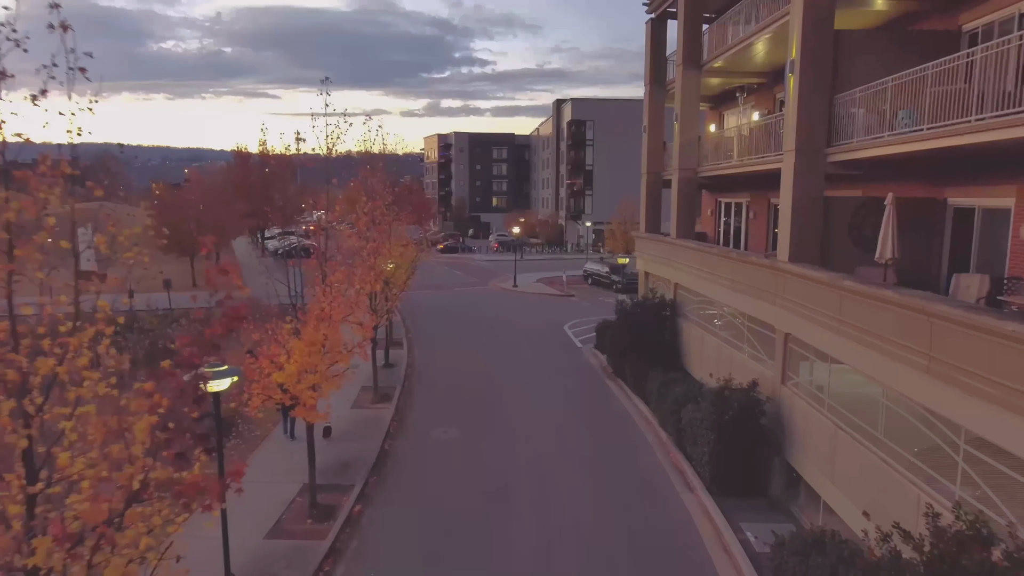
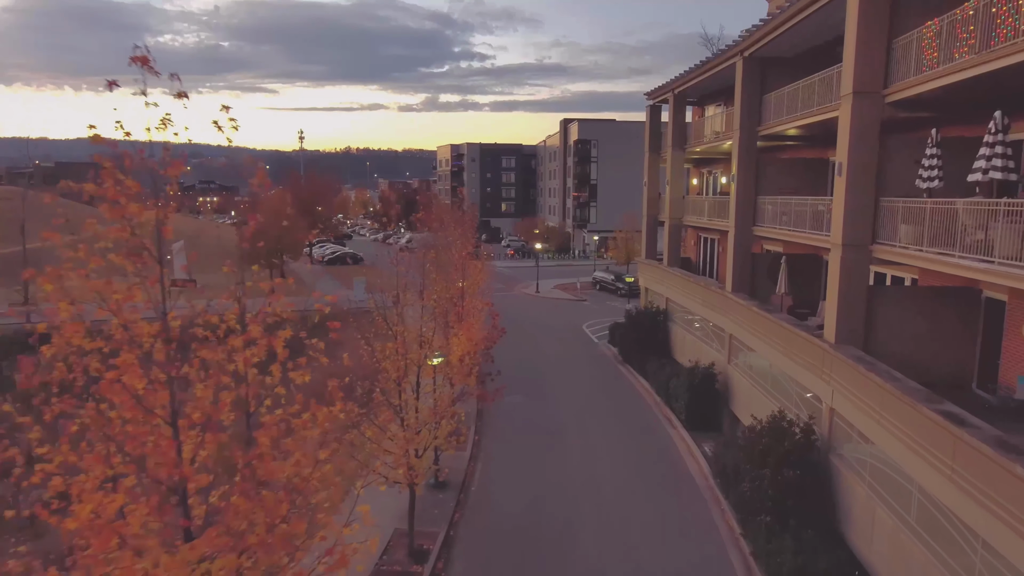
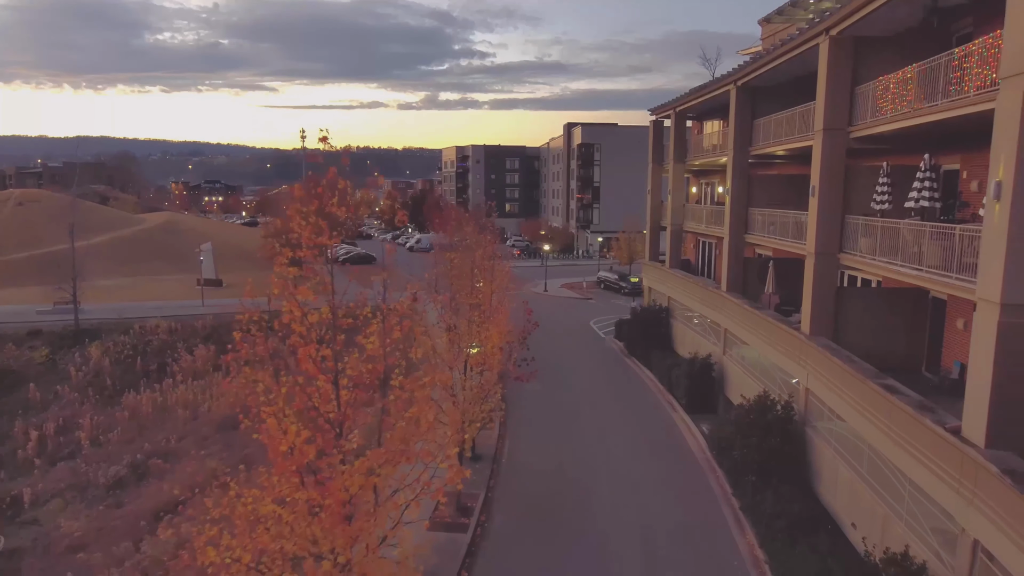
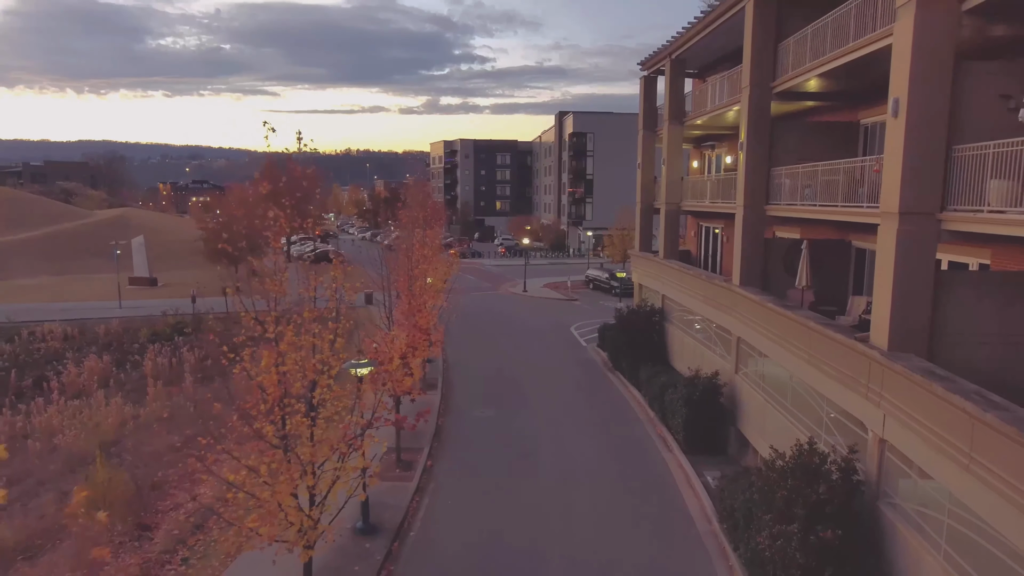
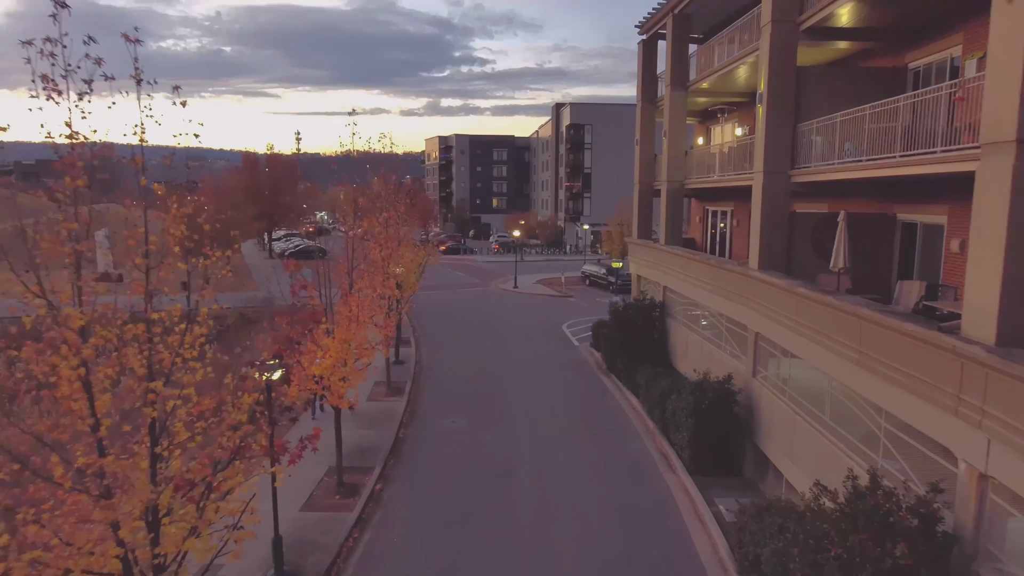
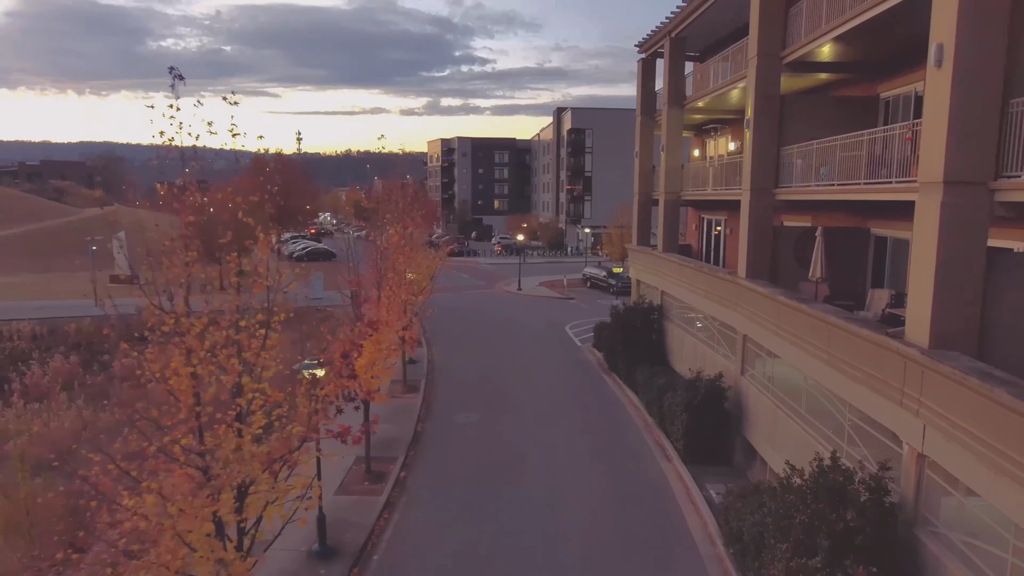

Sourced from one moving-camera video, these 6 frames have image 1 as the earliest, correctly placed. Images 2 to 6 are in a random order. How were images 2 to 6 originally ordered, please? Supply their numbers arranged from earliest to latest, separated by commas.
5, 6, 4, 2, 3
